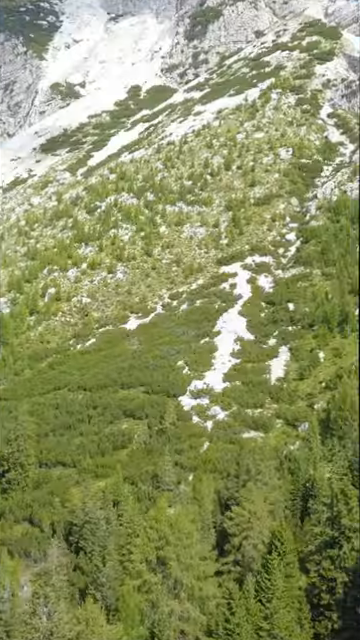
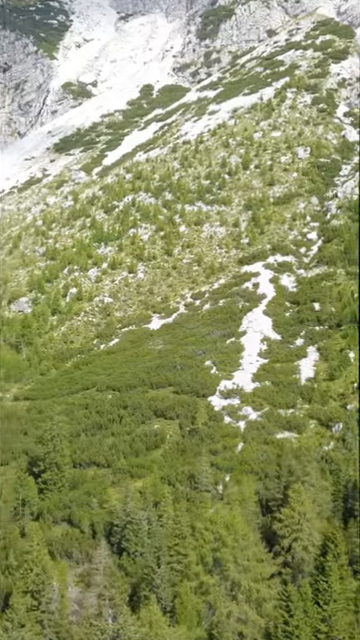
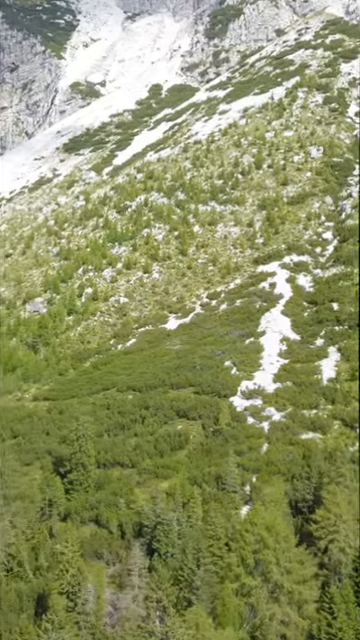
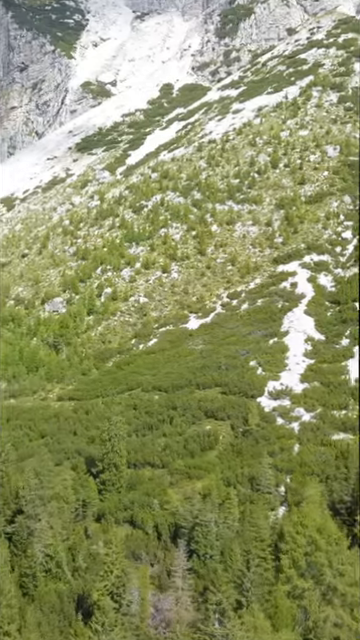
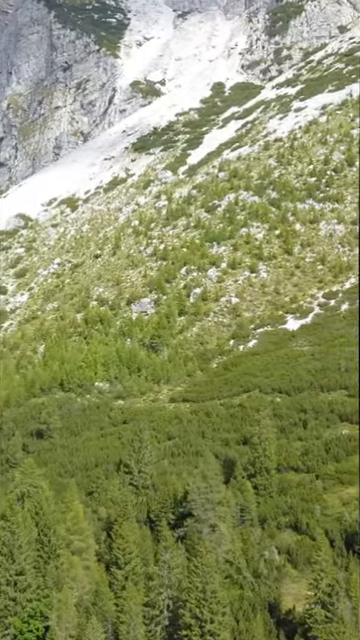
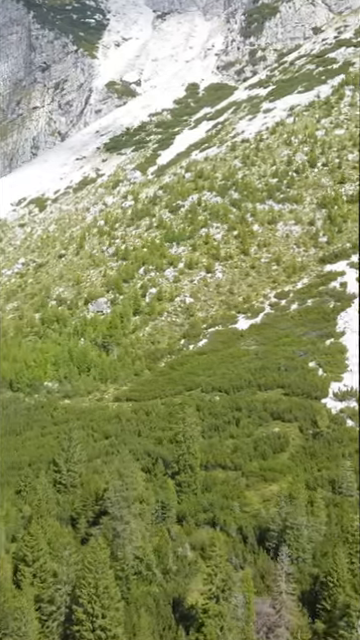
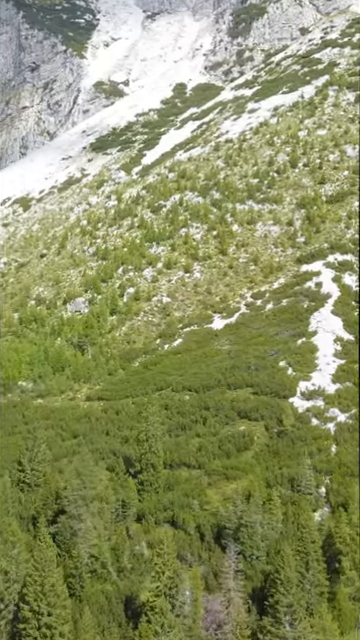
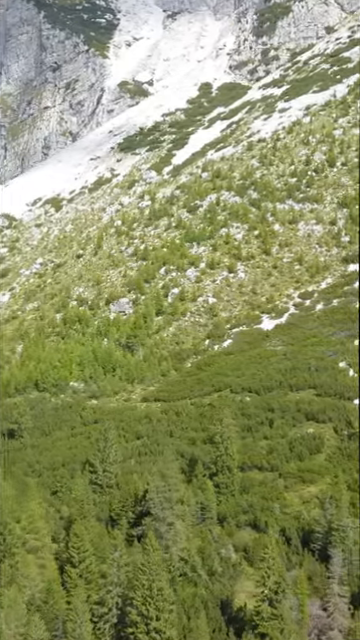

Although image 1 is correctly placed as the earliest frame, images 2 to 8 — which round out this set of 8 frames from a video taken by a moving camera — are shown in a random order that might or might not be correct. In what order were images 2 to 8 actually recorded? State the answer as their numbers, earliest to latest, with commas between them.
2, 3, 4, 7, 6, 8, 5
